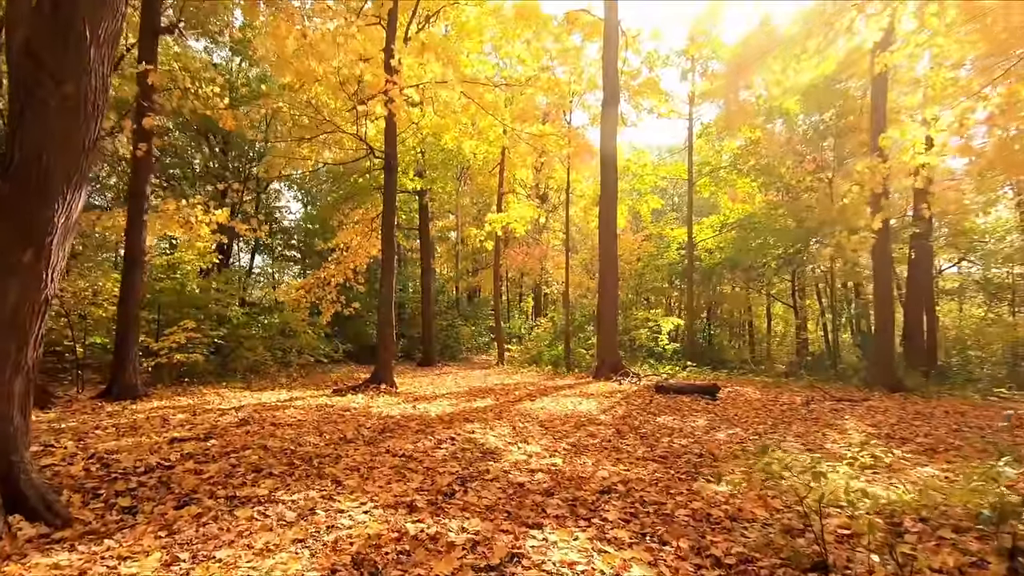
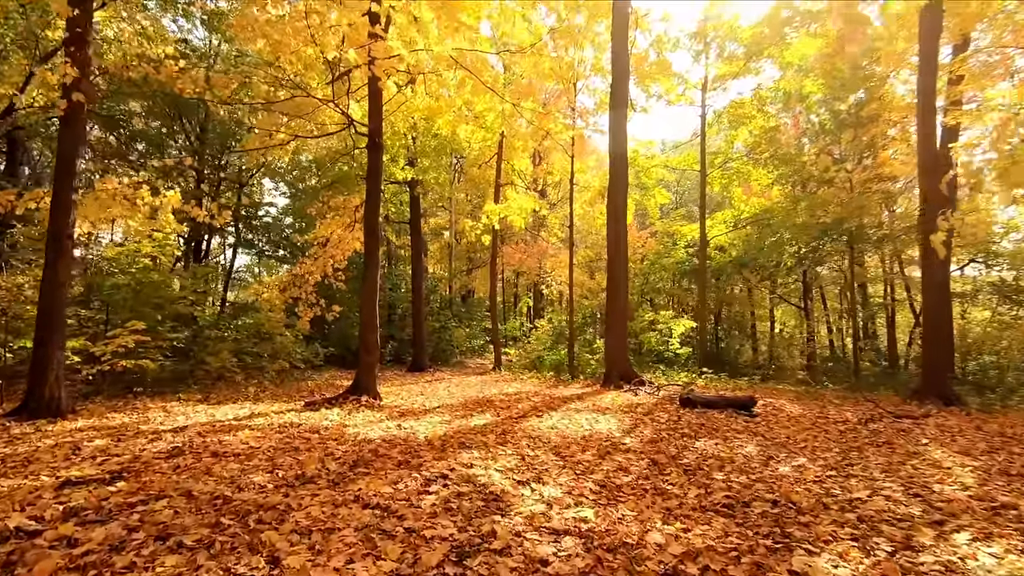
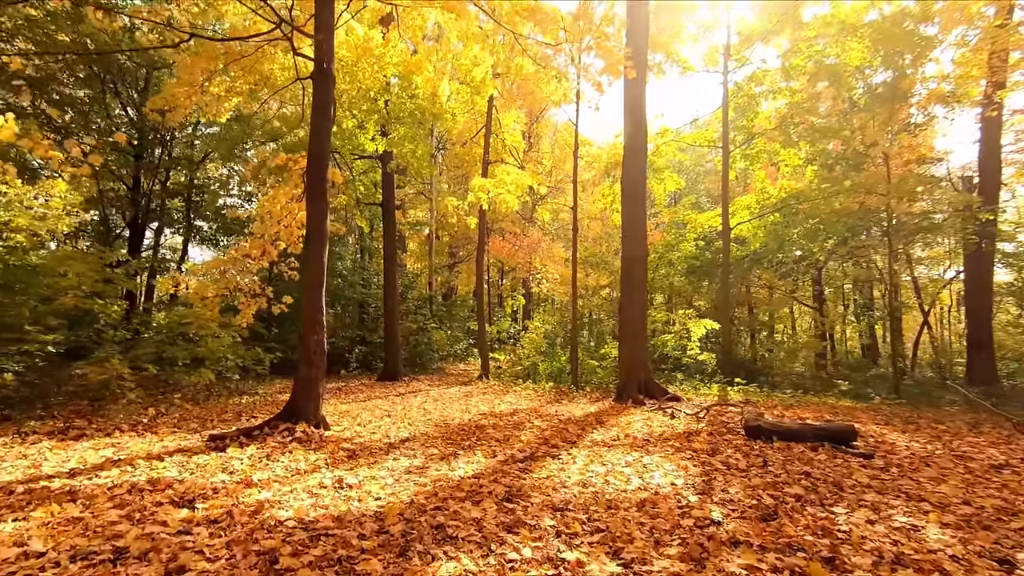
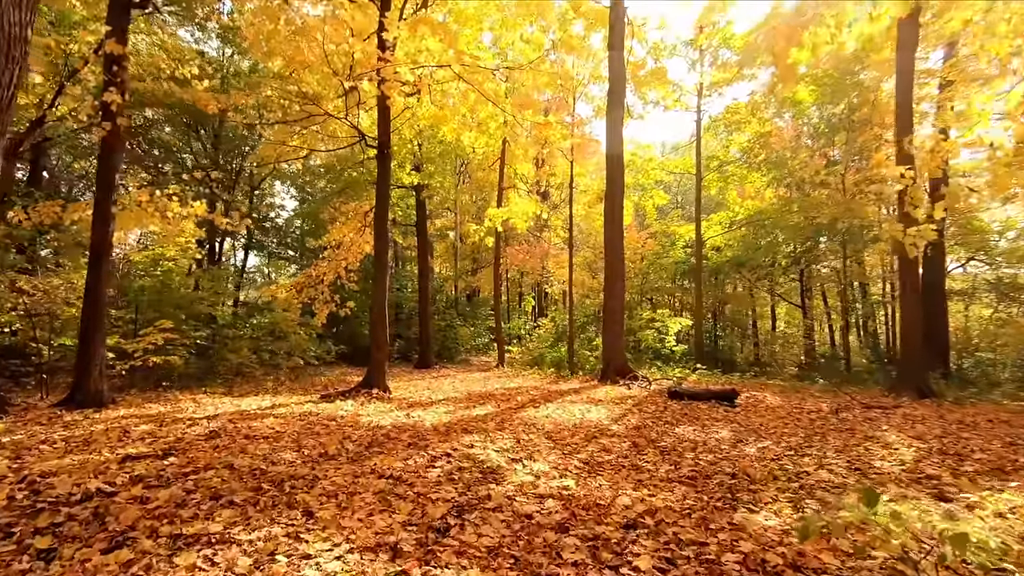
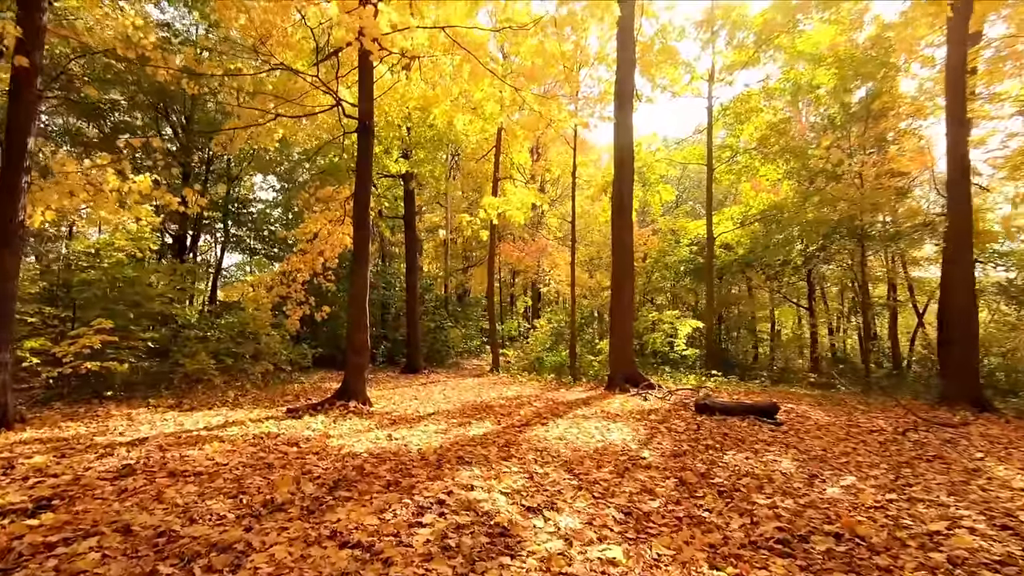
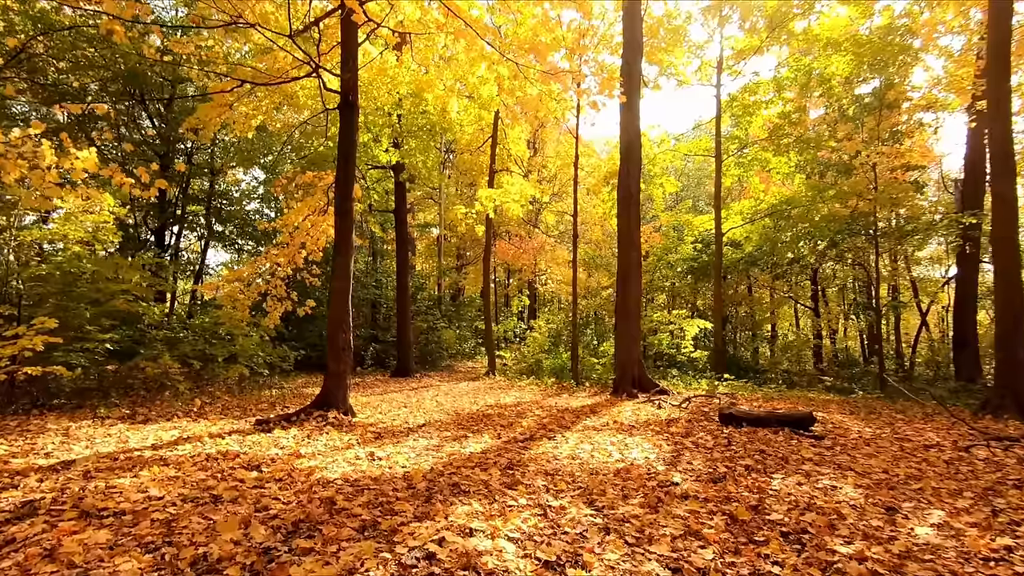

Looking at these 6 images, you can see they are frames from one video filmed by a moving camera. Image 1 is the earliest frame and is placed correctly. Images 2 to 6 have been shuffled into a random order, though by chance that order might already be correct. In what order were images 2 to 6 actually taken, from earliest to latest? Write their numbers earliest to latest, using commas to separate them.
4, 2, 5, 6, 3
